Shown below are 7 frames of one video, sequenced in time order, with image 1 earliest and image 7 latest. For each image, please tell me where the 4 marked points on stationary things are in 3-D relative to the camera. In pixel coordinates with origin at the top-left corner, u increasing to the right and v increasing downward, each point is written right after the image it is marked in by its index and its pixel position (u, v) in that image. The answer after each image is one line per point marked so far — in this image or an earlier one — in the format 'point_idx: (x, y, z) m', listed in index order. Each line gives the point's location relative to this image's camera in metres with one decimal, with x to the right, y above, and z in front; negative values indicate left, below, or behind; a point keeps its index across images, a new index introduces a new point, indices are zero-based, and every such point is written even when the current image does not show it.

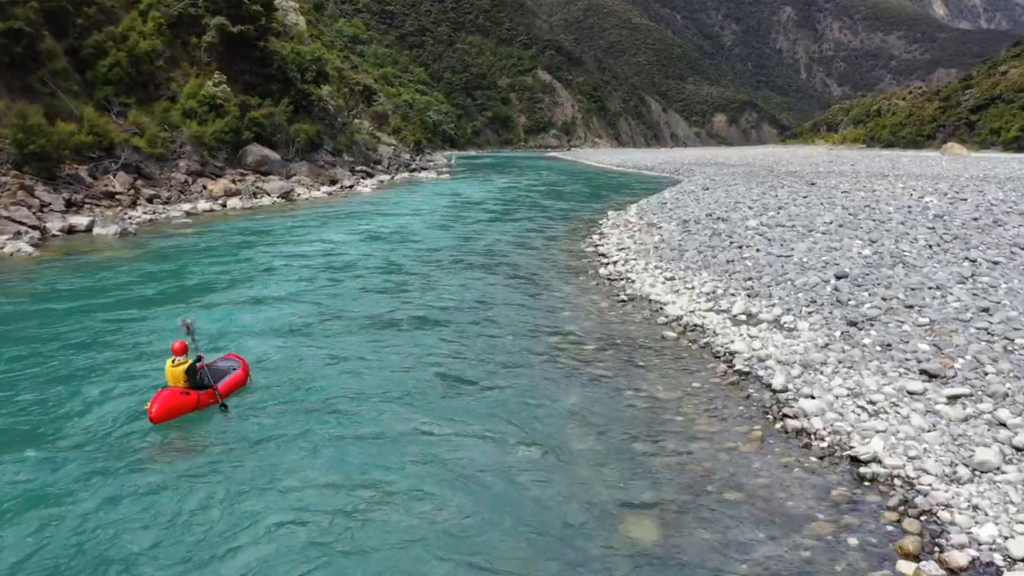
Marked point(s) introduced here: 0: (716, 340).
0: (+2.1, -0.5, +7.7) m
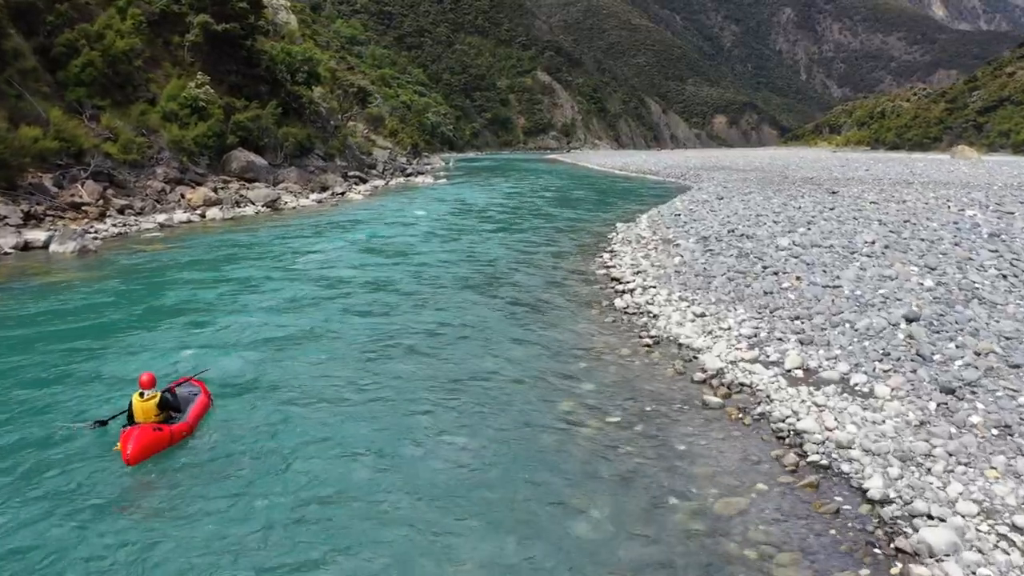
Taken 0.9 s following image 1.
0: (+2.1, -1.0, +6.1) m
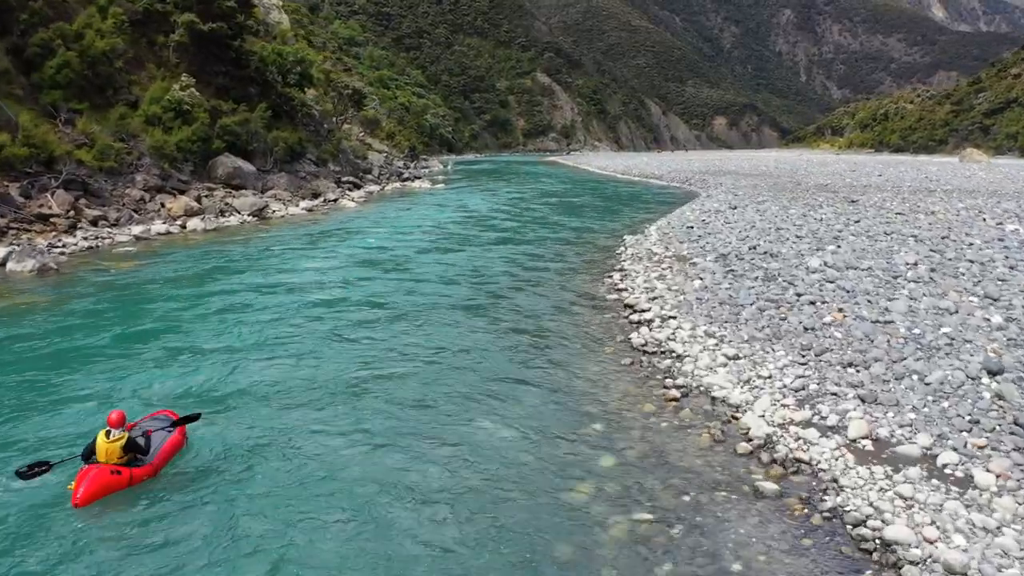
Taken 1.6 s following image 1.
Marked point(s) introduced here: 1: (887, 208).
0: (+2.2, -1.4, +4.8) m
1: (+9.5, +2.0, +19.1) m
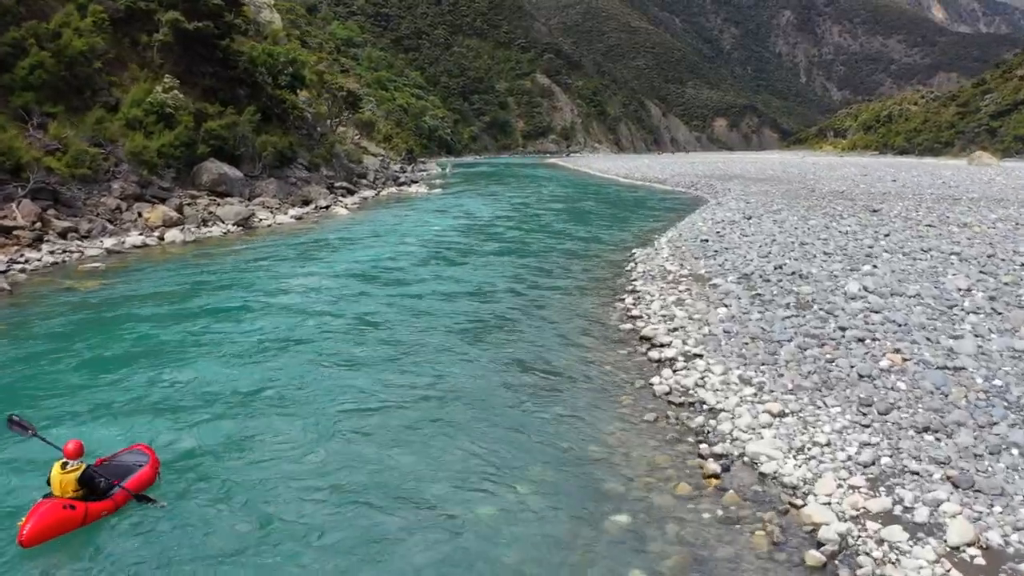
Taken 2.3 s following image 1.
0: (+2.2, -1.8, +3.5) m
1: (+9.5, +1.6, +17.8) m
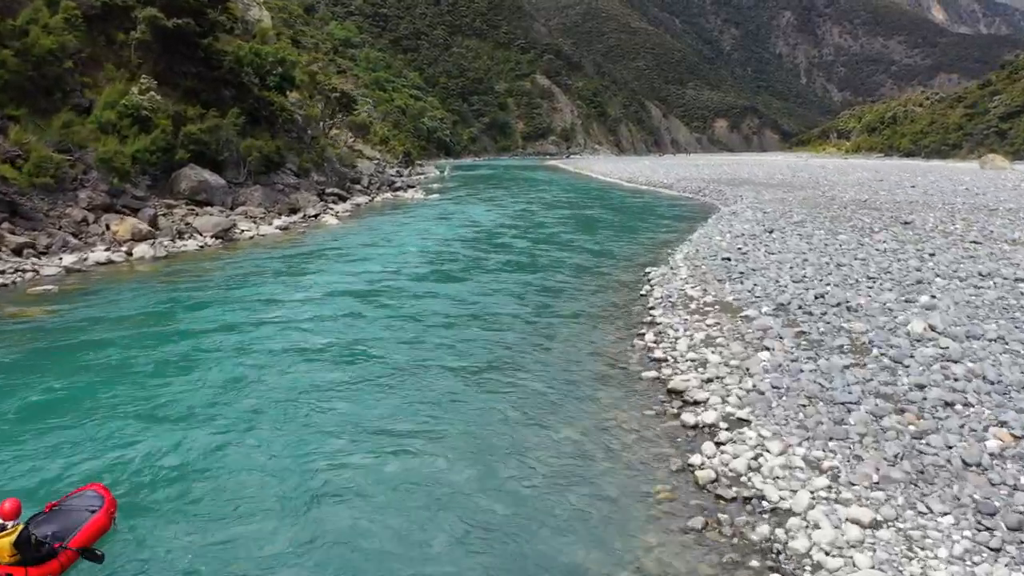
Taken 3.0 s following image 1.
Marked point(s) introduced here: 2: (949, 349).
0: (+2.2, -2.2, +1.9) m
1: (+9.6, +1.2, +16.2) m
2: (+4.7, -0.6, +8.0) m
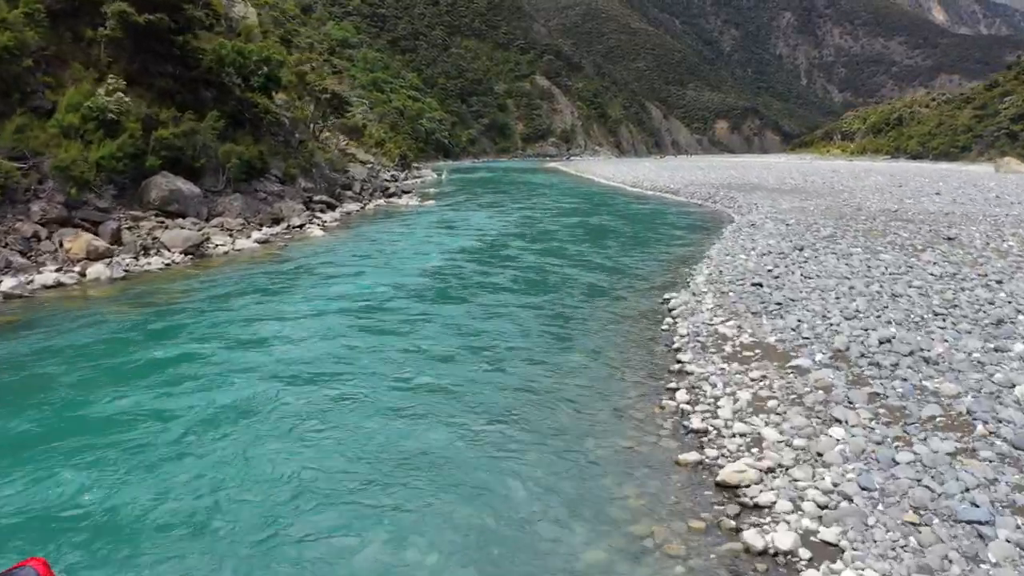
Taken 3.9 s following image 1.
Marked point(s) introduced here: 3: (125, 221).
0: (+2.2, -2.7, 0.0) m
1: (+9.6, +0.7, +14.3) m
2: (+4.7, -1.2, +6.1) m
3: (-10.0, +1.7, +19.3) m
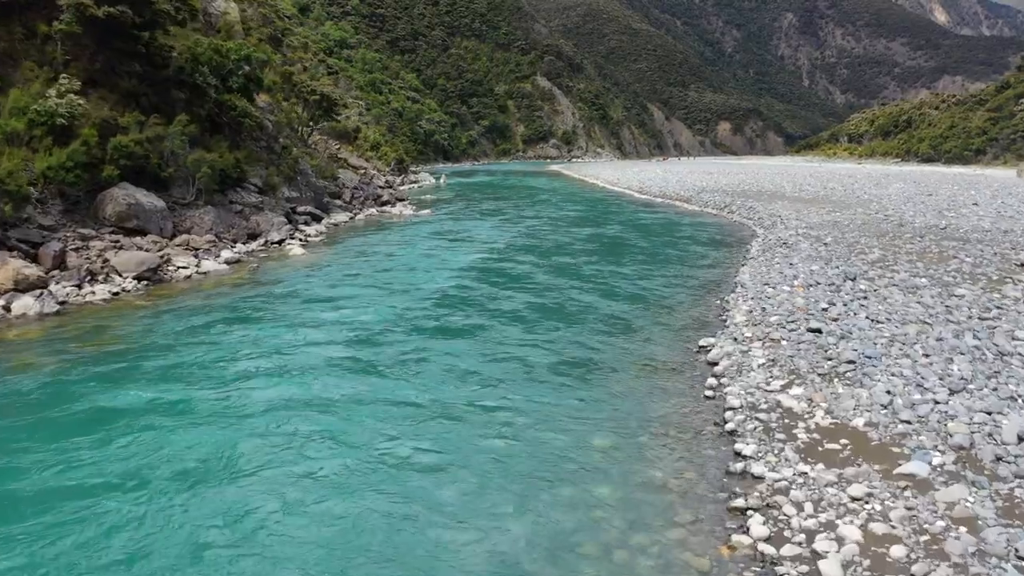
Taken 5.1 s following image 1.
0: (+2.3, -3.4, -2.4) m
1: (+9.6, 0.0, +11.9) m
2: (+4.8, -1.8, +3.7) m
3: (-10.0, +1.1, +16.9) m
